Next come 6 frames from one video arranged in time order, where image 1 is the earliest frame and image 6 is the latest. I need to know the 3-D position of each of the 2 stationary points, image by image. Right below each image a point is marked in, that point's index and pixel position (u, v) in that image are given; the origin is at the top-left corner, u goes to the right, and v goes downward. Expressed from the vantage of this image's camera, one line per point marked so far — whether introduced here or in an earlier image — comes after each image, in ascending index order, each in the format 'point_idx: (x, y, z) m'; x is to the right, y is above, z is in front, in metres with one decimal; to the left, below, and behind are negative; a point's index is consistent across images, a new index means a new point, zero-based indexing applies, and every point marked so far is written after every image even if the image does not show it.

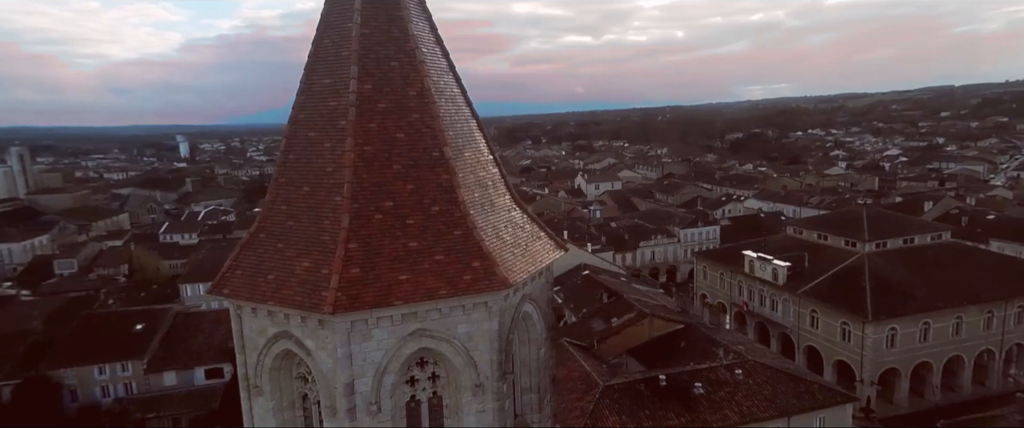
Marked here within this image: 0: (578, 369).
0: (+2.4, -5.7, +19.5) m
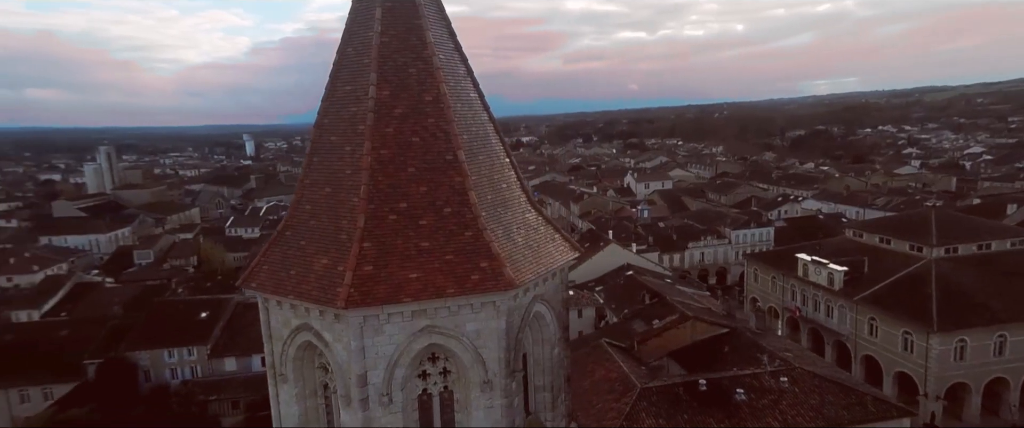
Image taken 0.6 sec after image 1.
0: (+3.8, -5.7, +19.3) m
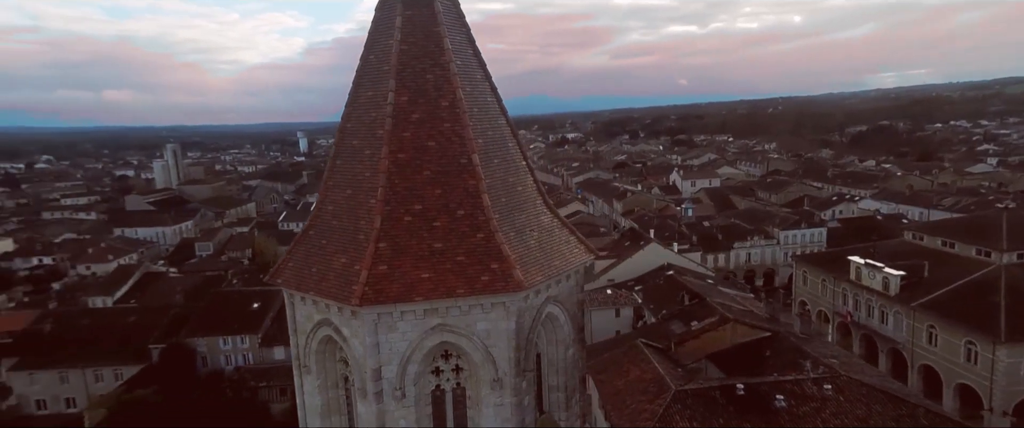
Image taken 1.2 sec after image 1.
0: (+5.0, -5.7, +19.1) m
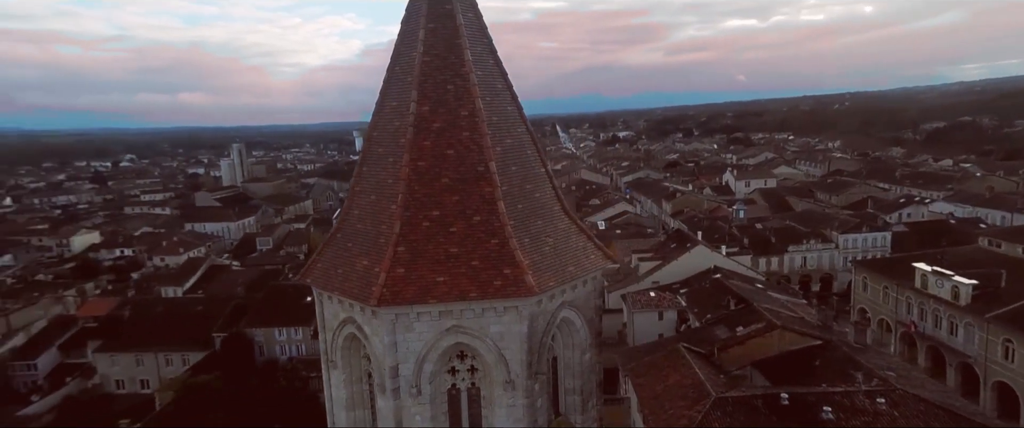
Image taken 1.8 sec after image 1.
0: (+6.3, -5.8, +18.7) m
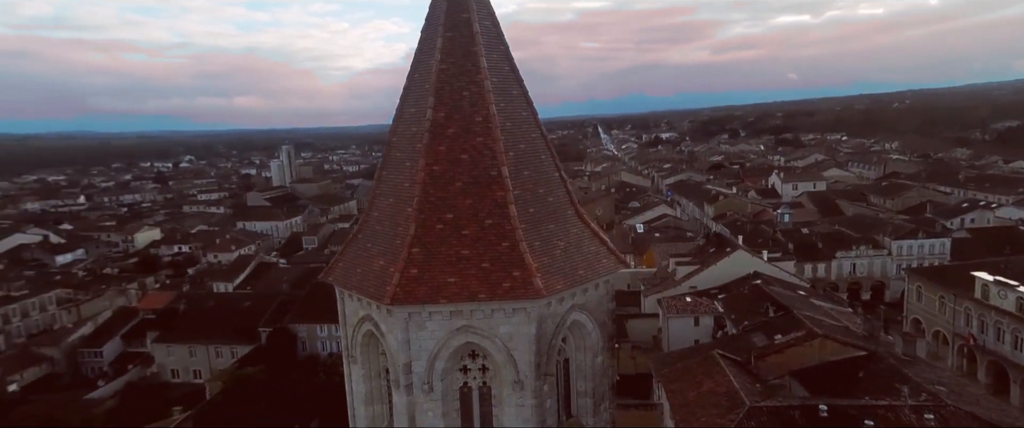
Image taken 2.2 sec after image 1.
0: (+7.4, -5.9, +18.3) m
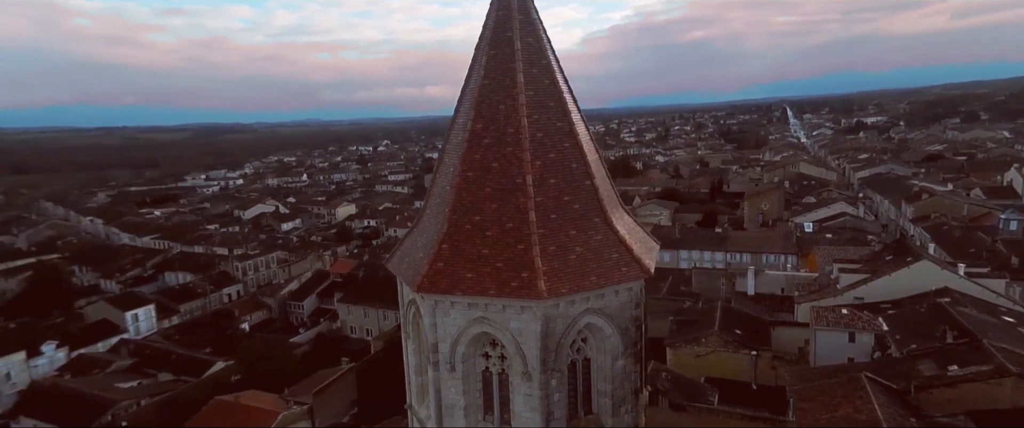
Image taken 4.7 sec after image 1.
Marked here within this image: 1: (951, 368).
0: (+10.8, -6.1, +16.1) m
1: (+14.8, -5.2, +17.8) m
